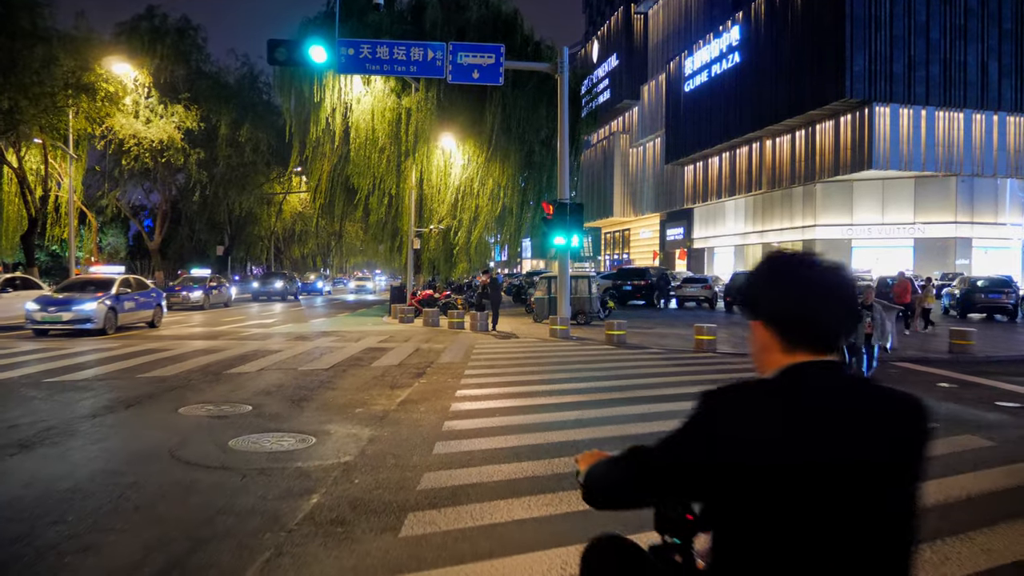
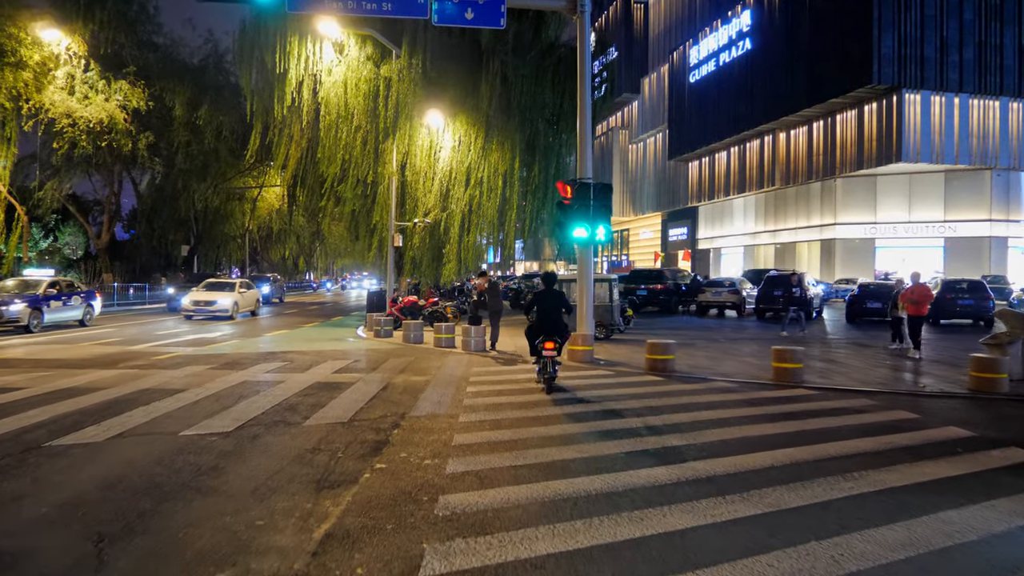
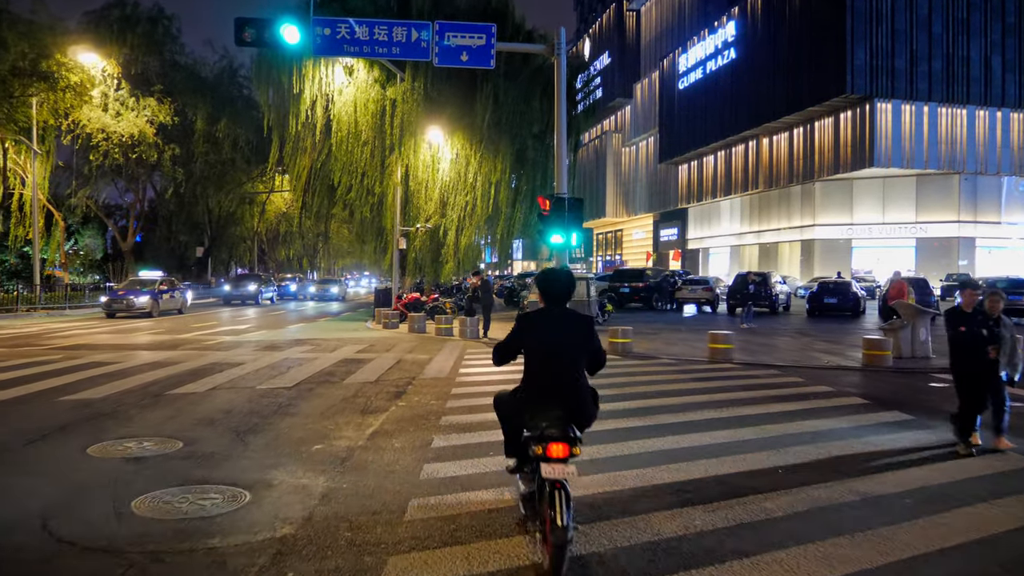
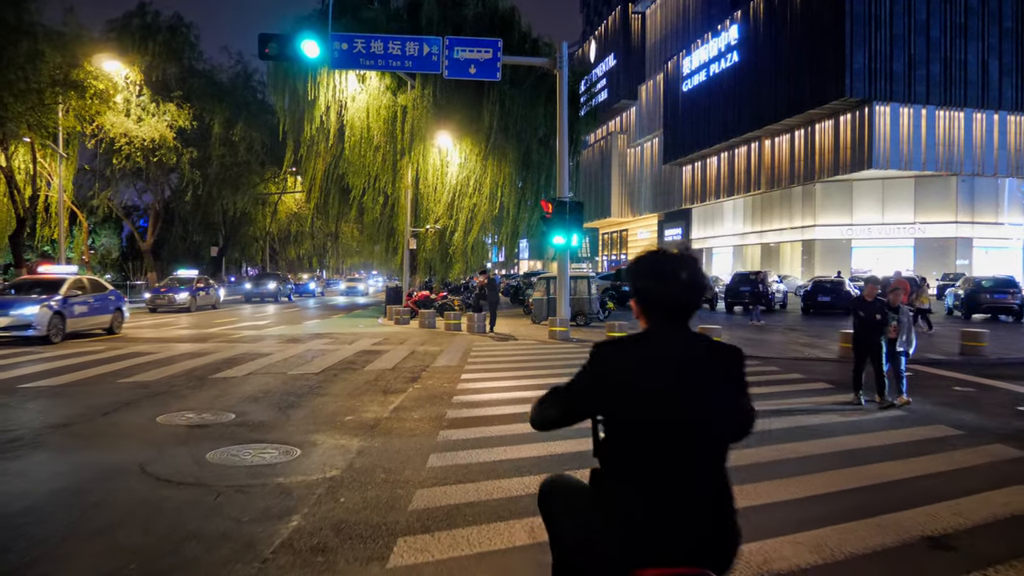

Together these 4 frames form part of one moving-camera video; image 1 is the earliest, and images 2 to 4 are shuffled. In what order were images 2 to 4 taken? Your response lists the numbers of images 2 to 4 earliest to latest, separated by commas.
4, 3, 2
